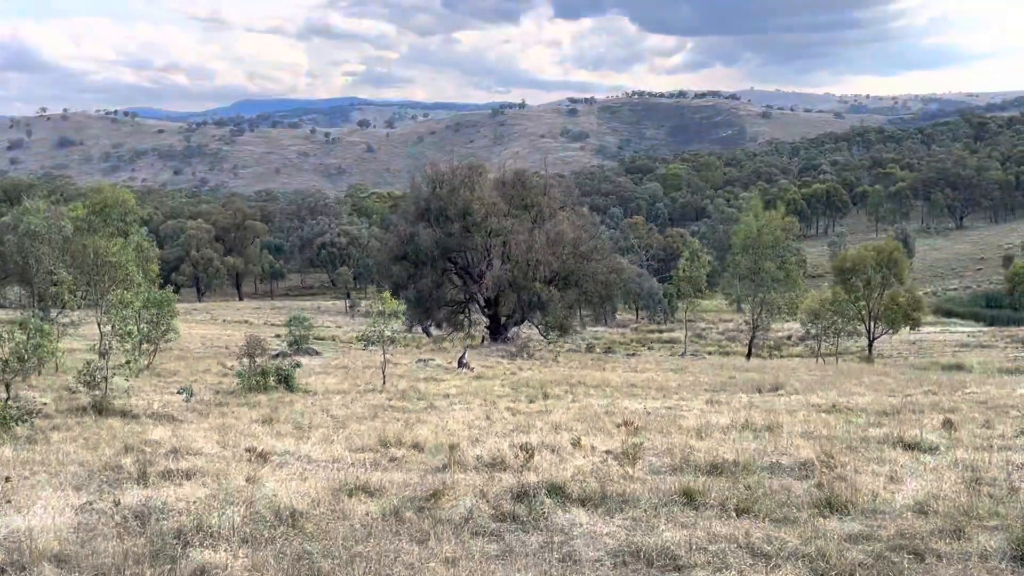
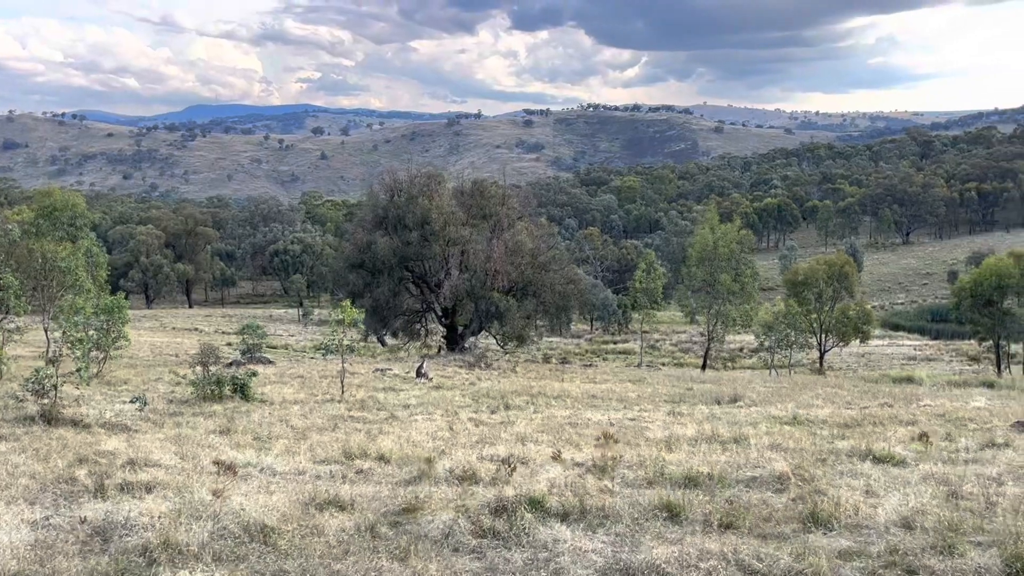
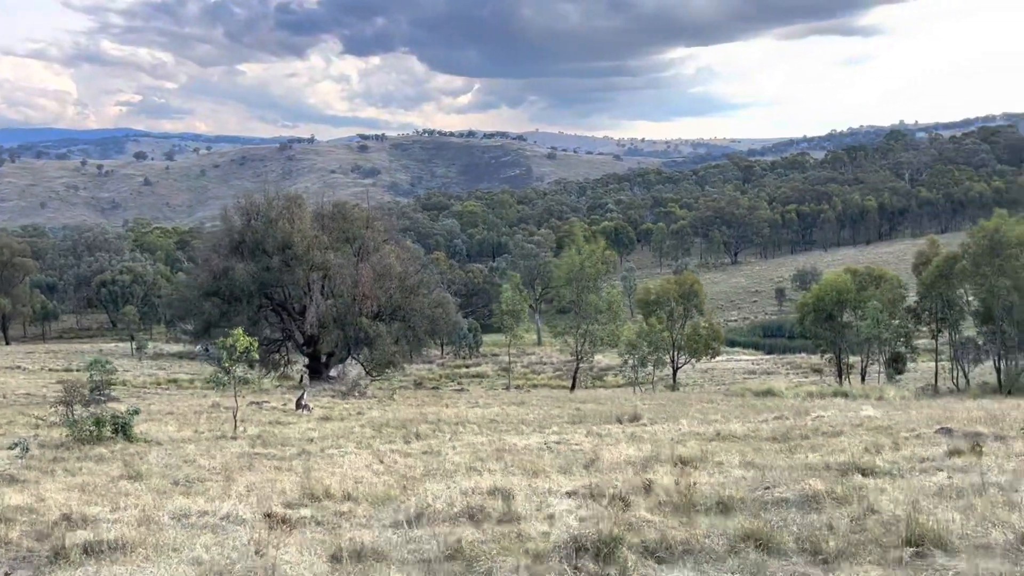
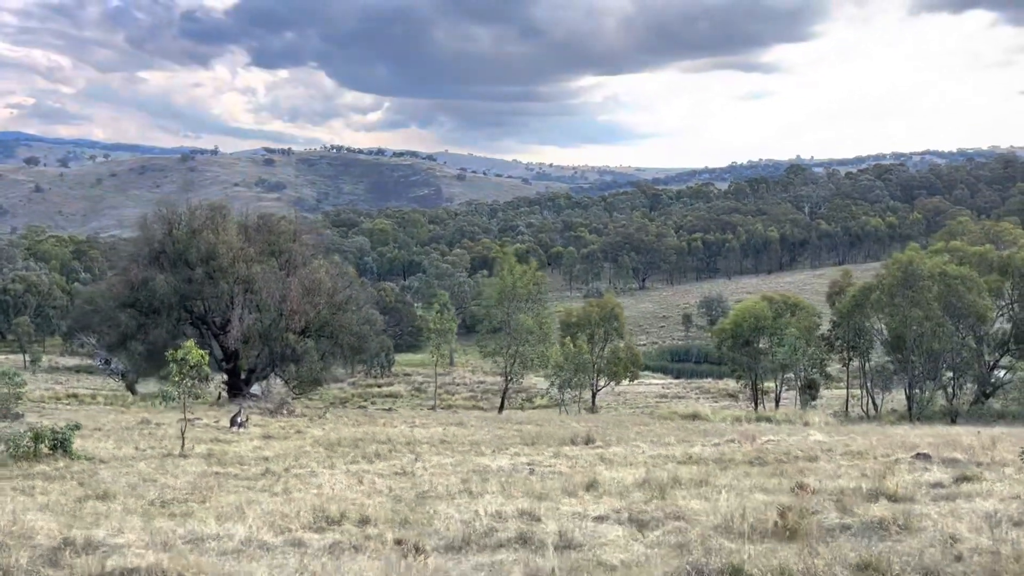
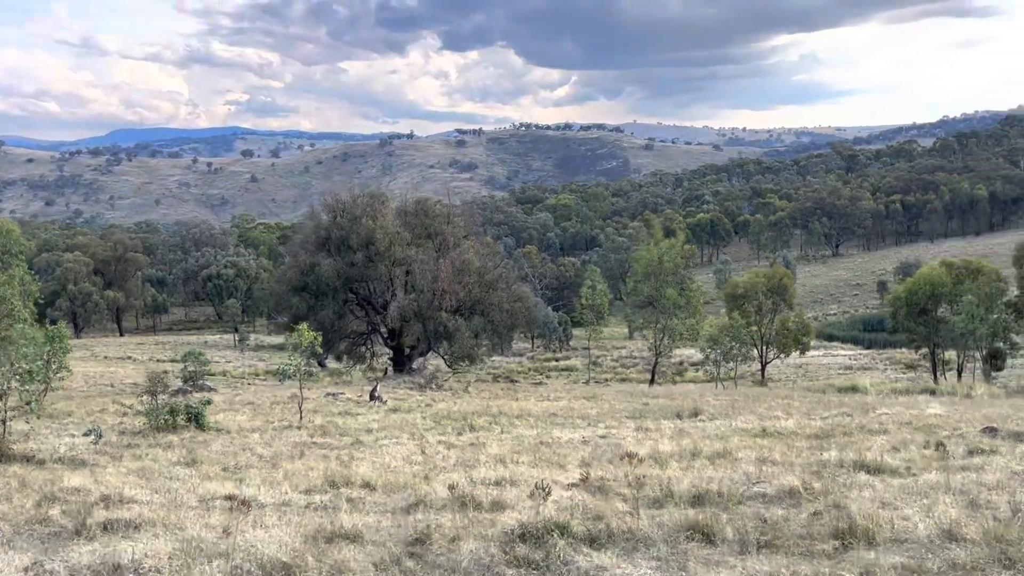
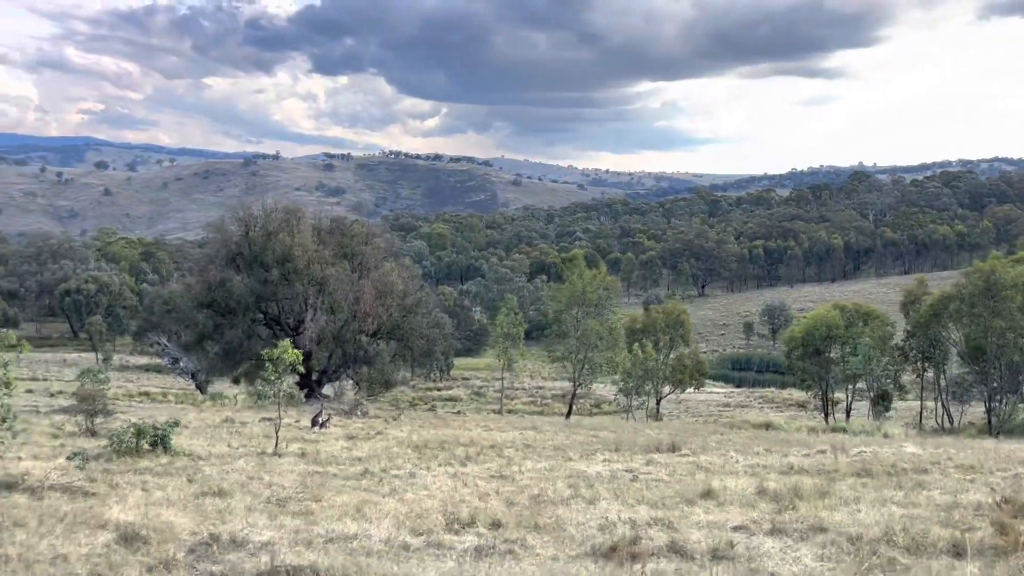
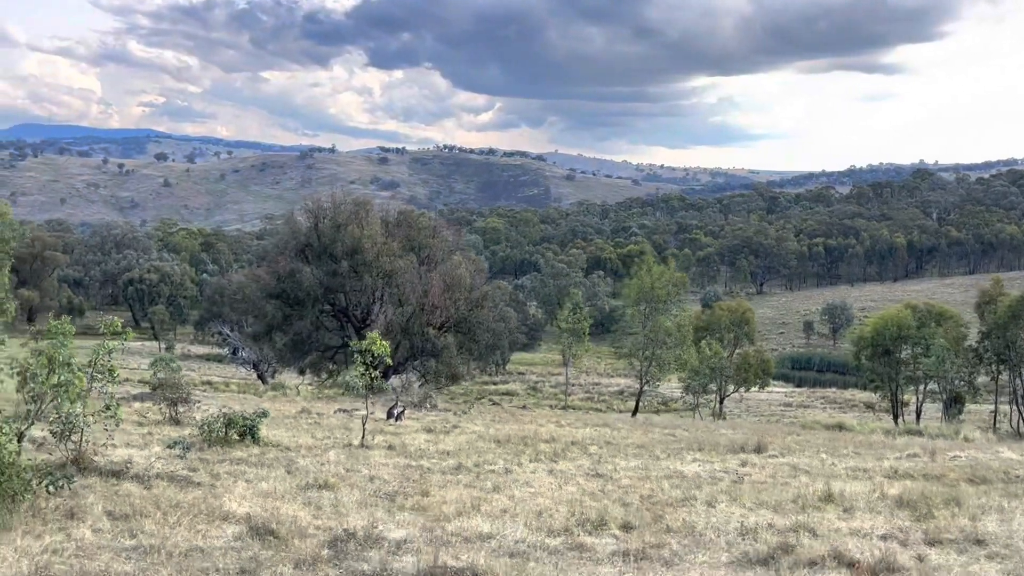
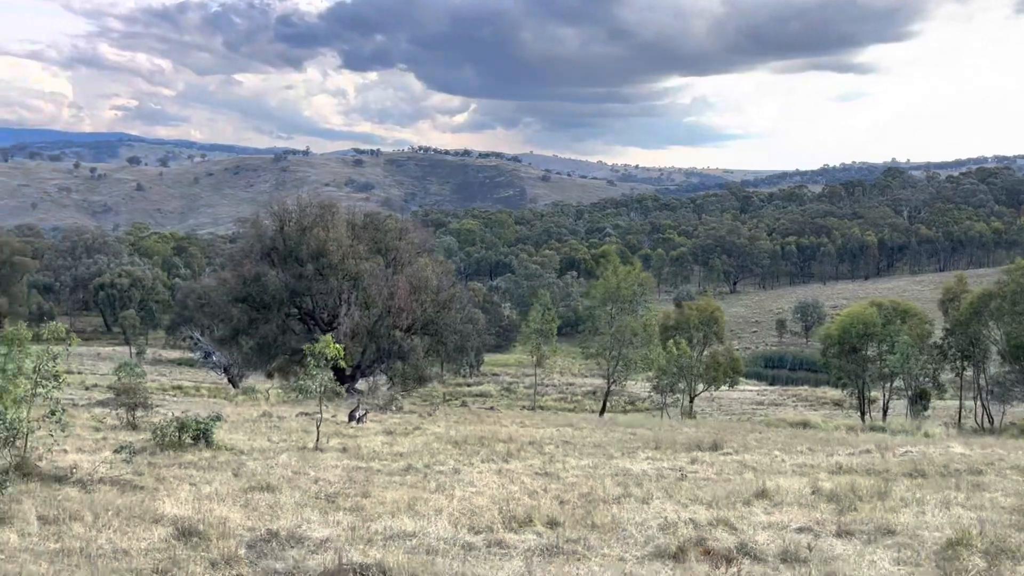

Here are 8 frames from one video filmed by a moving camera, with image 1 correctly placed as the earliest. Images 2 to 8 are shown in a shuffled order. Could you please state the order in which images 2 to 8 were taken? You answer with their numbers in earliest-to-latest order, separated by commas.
2, 5, 3, 4, 6, 8, 7
